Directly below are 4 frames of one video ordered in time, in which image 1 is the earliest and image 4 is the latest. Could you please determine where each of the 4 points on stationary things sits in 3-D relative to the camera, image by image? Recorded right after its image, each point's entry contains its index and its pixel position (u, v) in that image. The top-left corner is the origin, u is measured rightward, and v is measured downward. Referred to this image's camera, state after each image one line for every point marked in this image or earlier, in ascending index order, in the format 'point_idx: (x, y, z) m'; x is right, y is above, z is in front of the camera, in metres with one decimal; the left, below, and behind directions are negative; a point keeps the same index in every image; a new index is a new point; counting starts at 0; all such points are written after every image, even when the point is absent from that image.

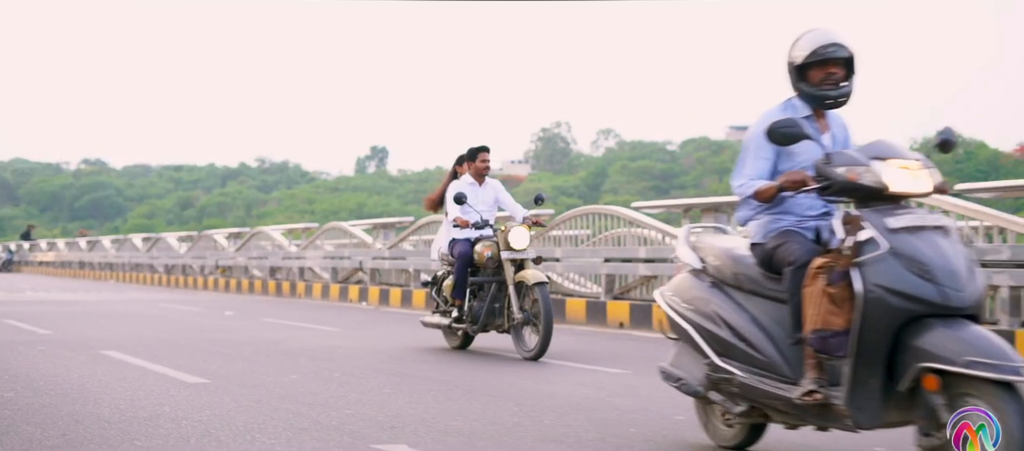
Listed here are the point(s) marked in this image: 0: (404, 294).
0: (-1.9, -1.2, +16.1) m
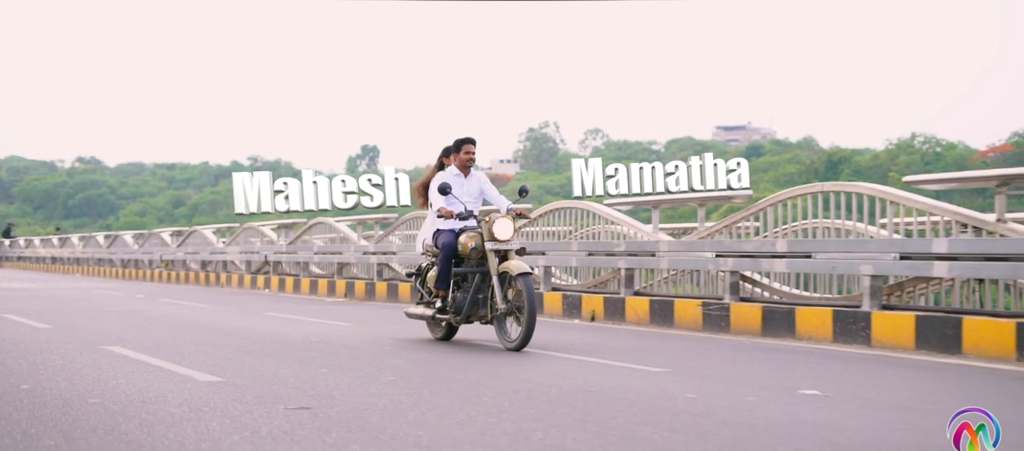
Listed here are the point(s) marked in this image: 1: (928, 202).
0: (-4.6, -1.2, +19.5) m
1: (+3.4, +0.2, +7.5) m
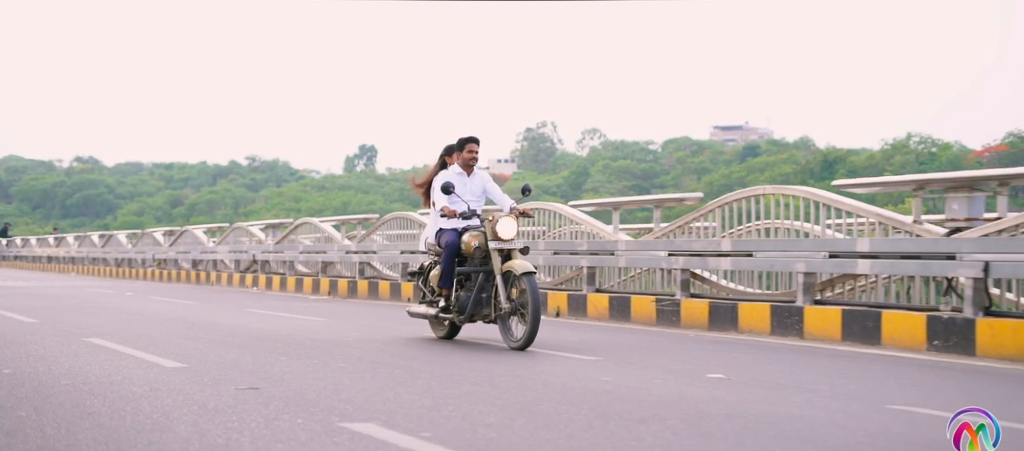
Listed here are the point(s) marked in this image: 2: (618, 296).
0: (-5.0, -1.2, +20.0) m
1: (+3.0, +0.2, +8.1) m
2: (+1.2, -0.8, +10.7) m
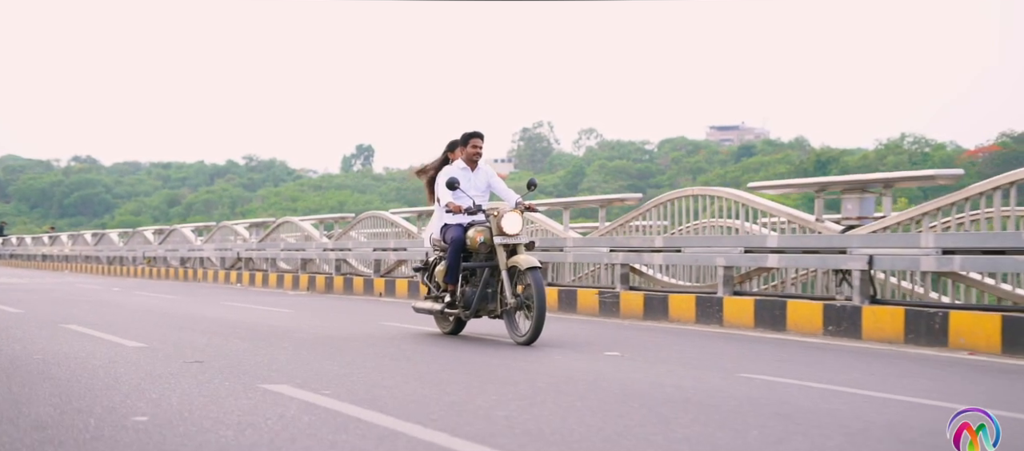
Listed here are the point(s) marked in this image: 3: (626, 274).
0: (-5.5, -1.2, +20.7) m
1: (+2.4, +0.2, +8.8) m
2: (+0.7, -0.8, +11.4) m
3: (+1.3, -0.6, +10.6) m
